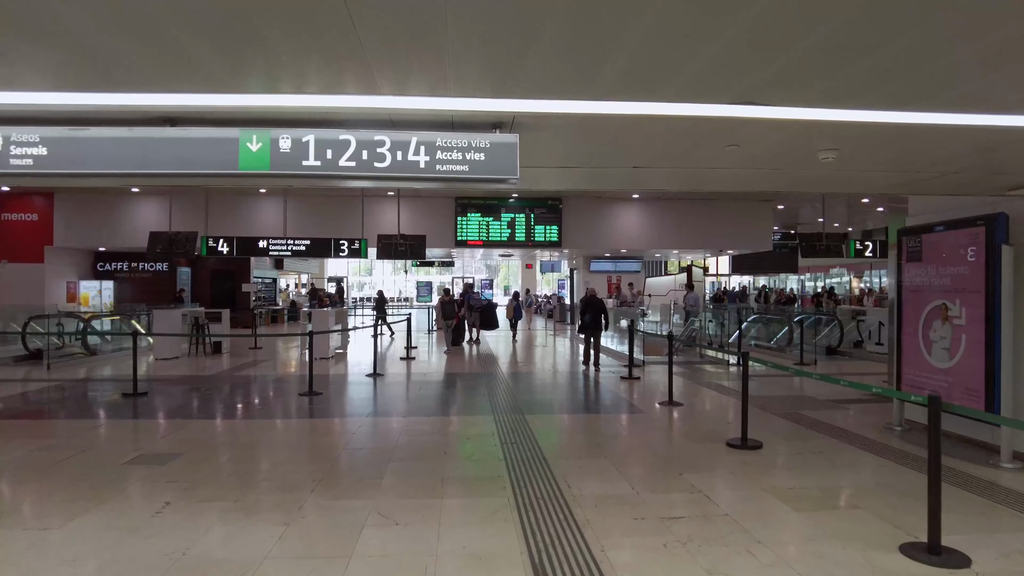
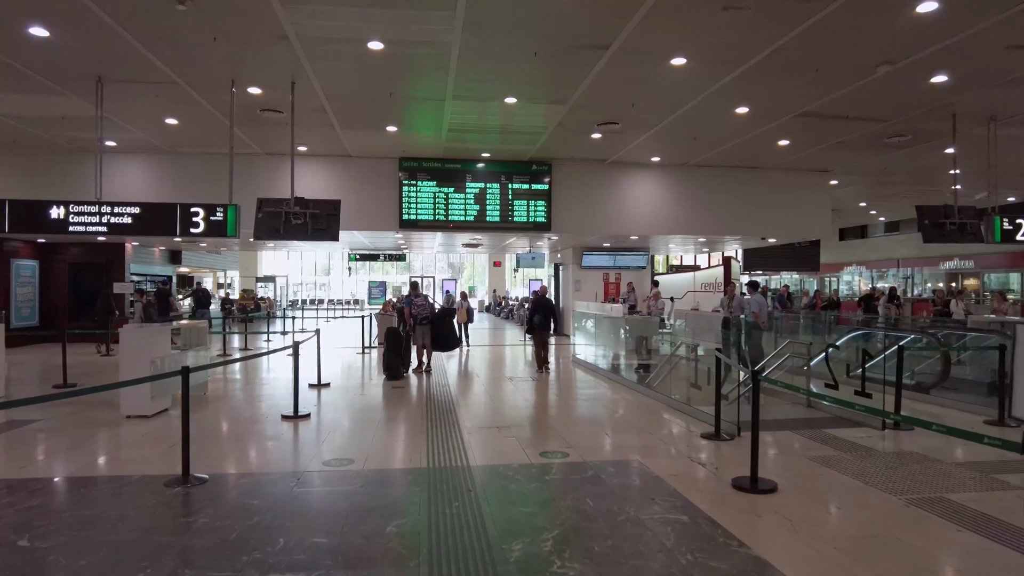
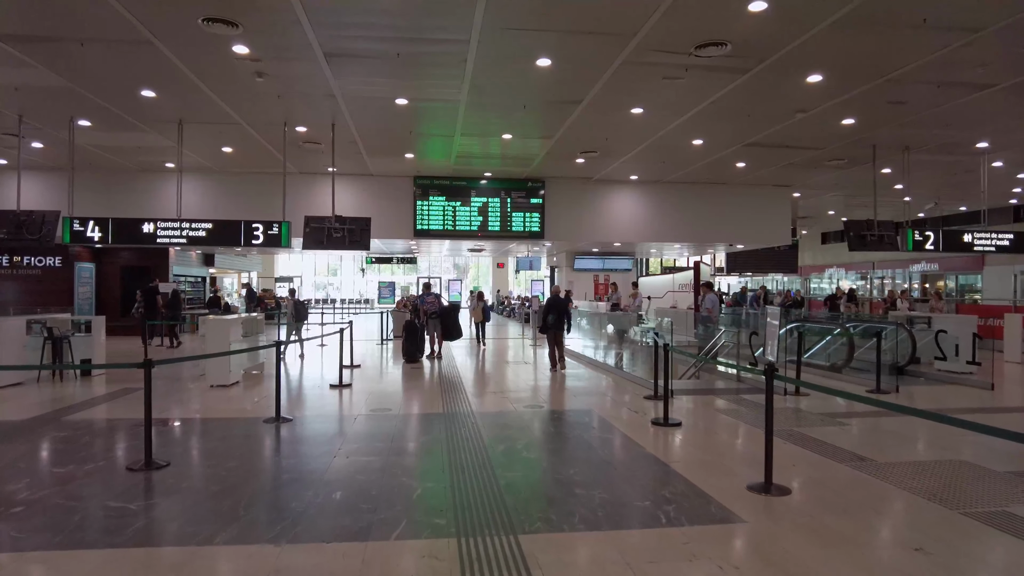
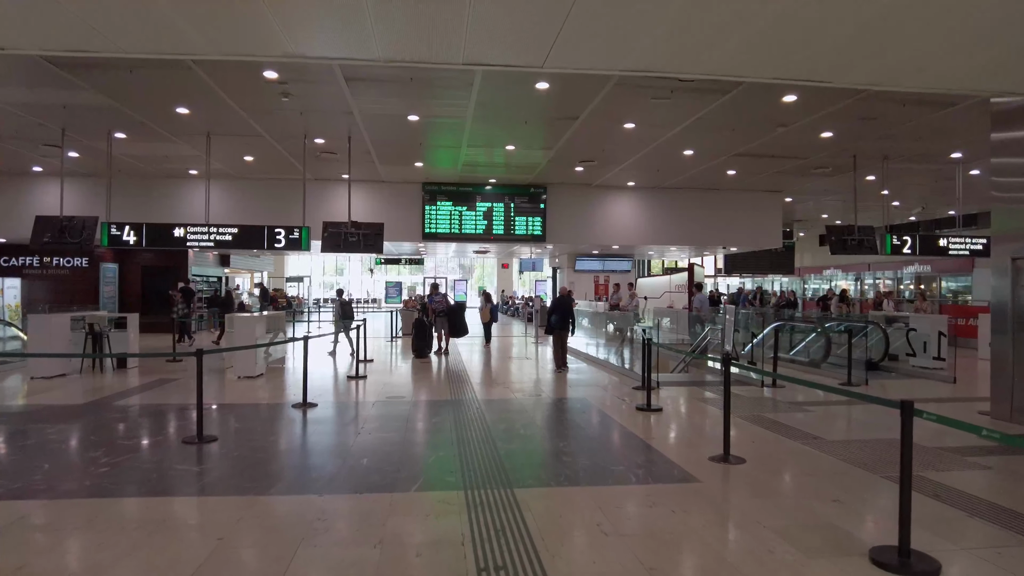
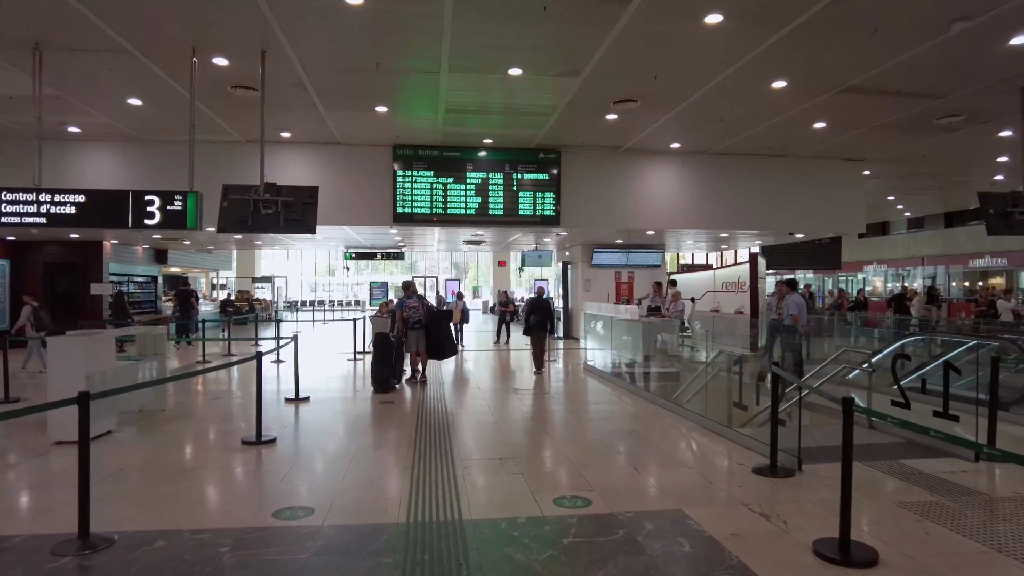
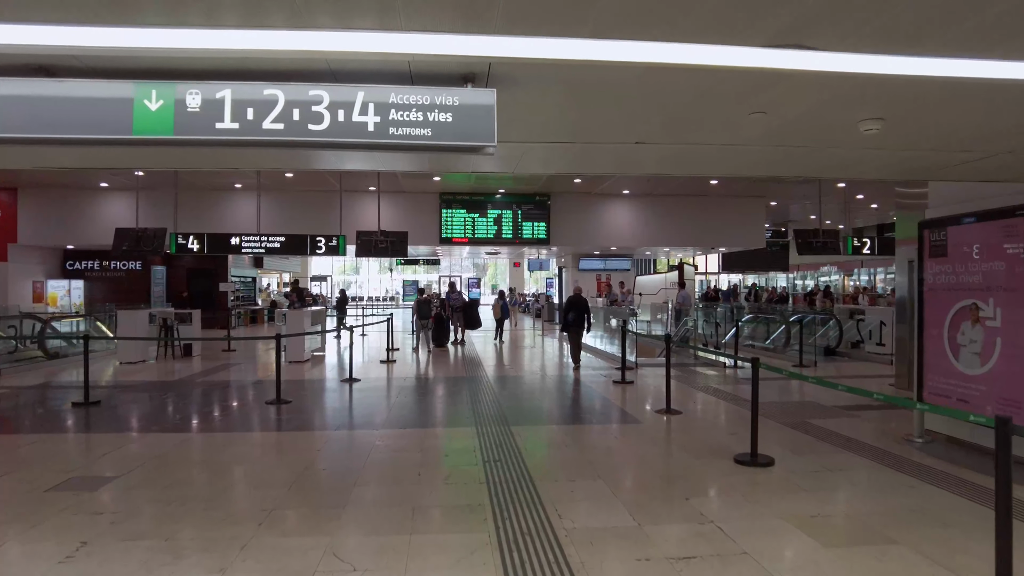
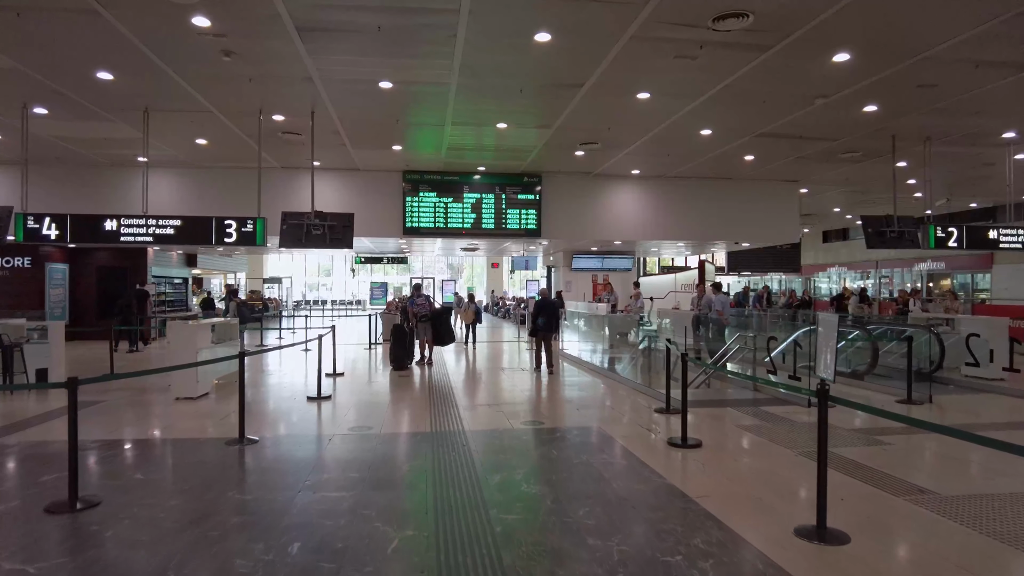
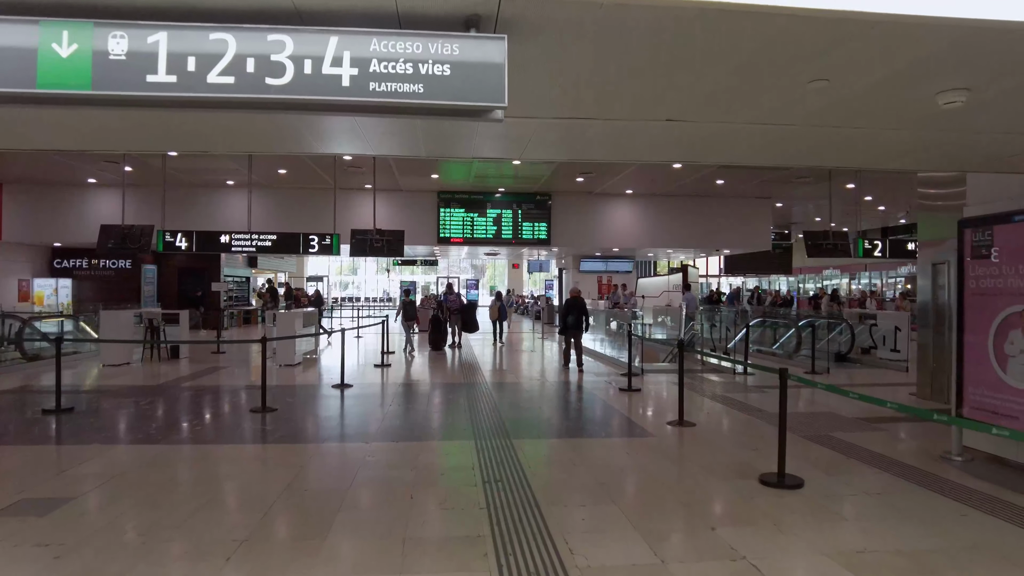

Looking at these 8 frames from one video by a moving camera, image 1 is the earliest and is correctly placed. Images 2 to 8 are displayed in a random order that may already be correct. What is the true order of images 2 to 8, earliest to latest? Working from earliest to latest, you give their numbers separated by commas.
6, 8, 4, 3, 7, 2, 5
